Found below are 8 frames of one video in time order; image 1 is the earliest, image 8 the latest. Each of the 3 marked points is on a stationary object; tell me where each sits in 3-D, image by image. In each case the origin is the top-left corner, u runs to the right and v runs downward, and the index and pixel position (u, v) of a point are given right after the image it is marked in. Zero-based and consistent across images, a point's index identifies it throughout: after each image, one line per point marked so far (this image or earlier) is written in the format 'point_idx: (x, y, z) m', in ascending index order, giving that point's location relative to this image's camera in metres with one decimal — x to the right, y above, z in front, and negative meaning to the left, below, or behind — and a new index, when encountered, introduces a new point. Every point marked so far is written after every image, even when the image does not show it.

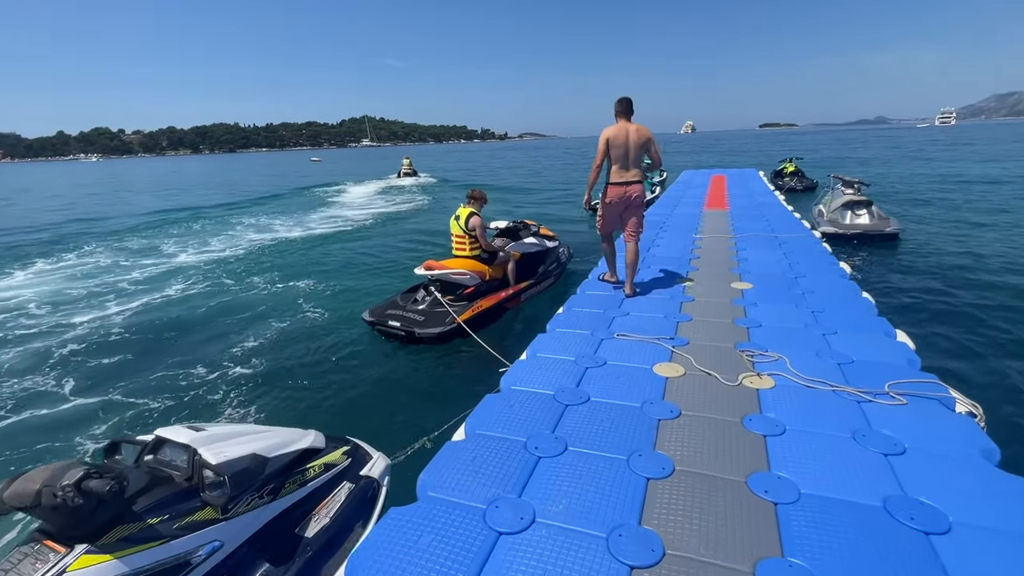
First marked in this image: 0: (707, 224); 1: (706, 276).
0: (+4.0, +1.2, +10.8) m
1: (+2.6, +0.1, +7.0) m
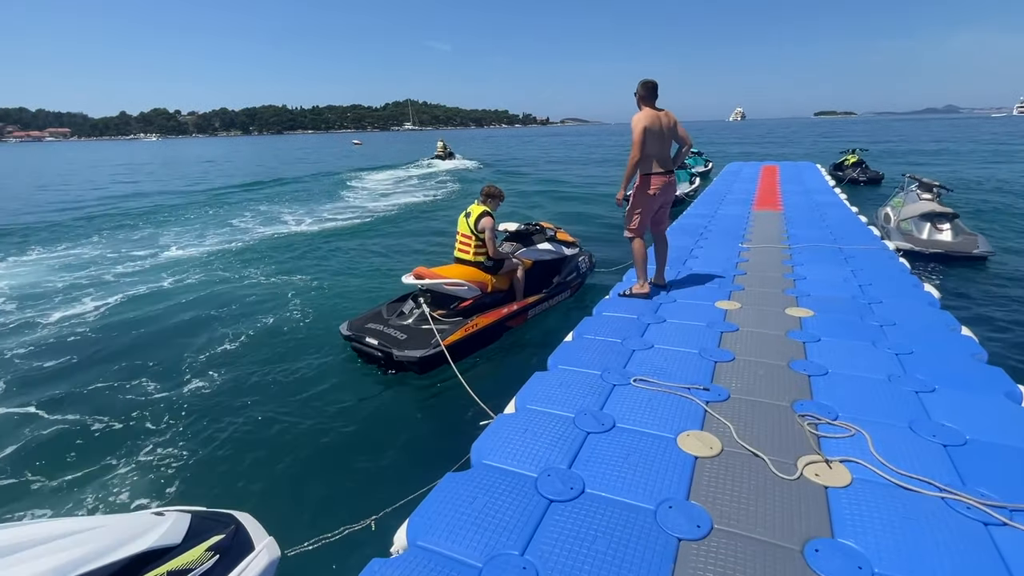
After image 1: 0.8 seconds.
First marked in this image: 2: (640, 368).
0: (+4.4, +1.0, +9.4) m
1: (+2.6, -0.1, +5.7) m
2: (+1.0, -0.6, +4.2) m
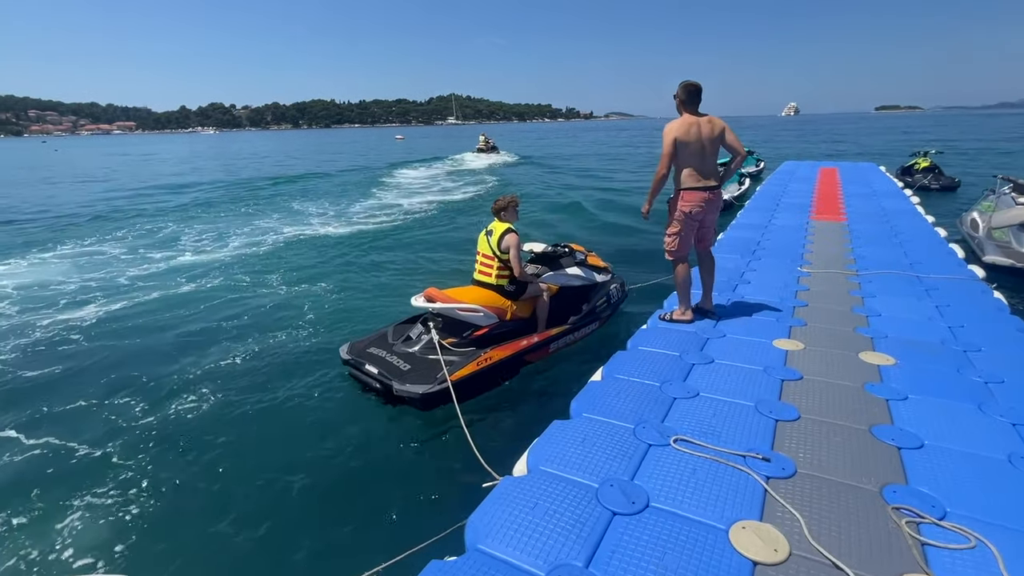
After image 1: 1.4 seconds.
0: (+4.9, +0.8, +8.3) m
1: (+2.9, -0.4, +4.8) m
2: (+1.1, -0.9, +3.4) m
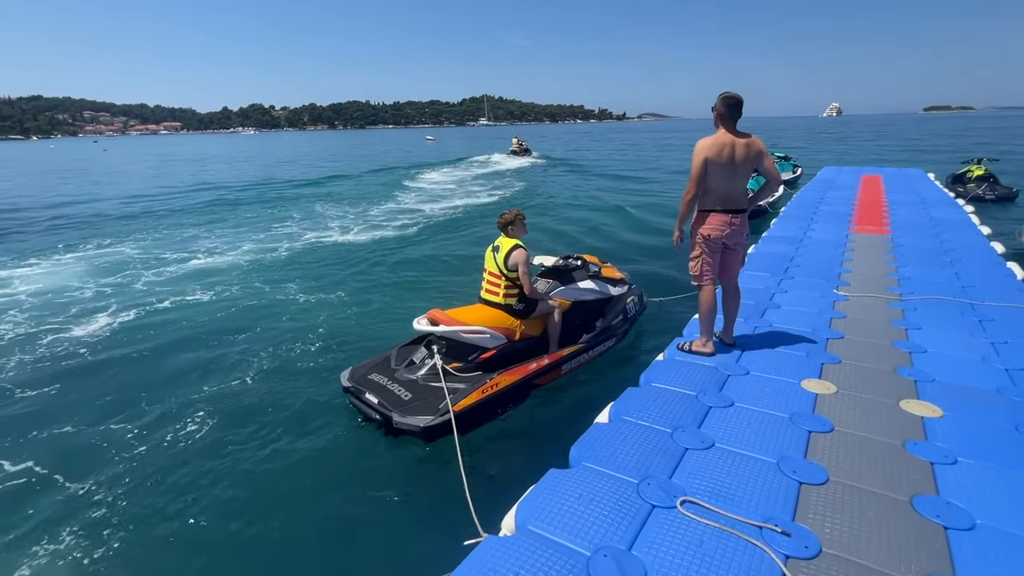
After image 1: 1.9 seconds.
0: (+5.2, +0.4, +7.8) m
1: (+2.9, -0.6, +4.4) m
2: (+1.1, -1.1, +3.1) m
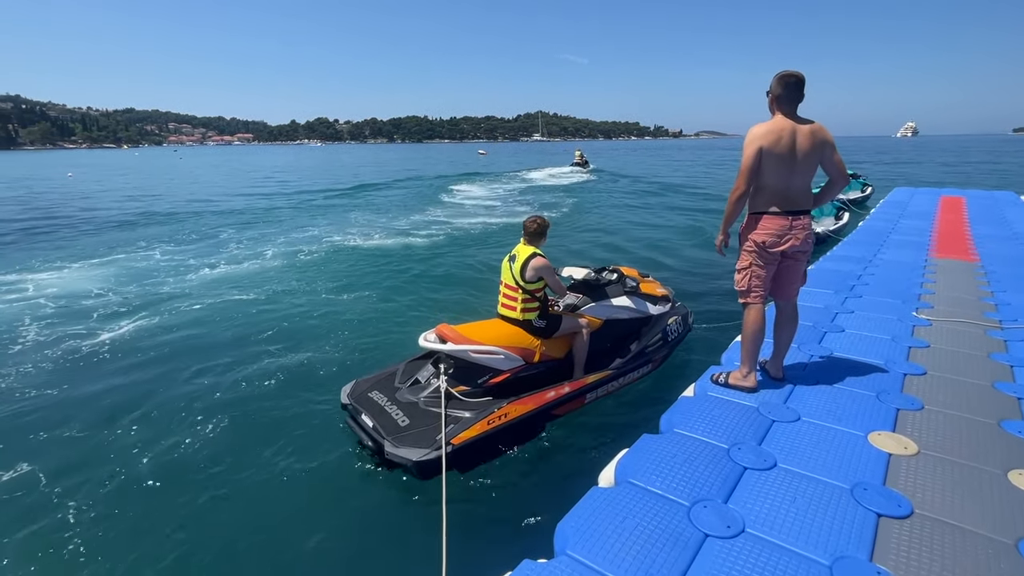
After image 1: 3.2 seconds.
0: (+5.4, 0.0, +6.6) m
1: (+2.8, -0.9, +3.4) m
2: (+0.9, -1.3, +2.3) m
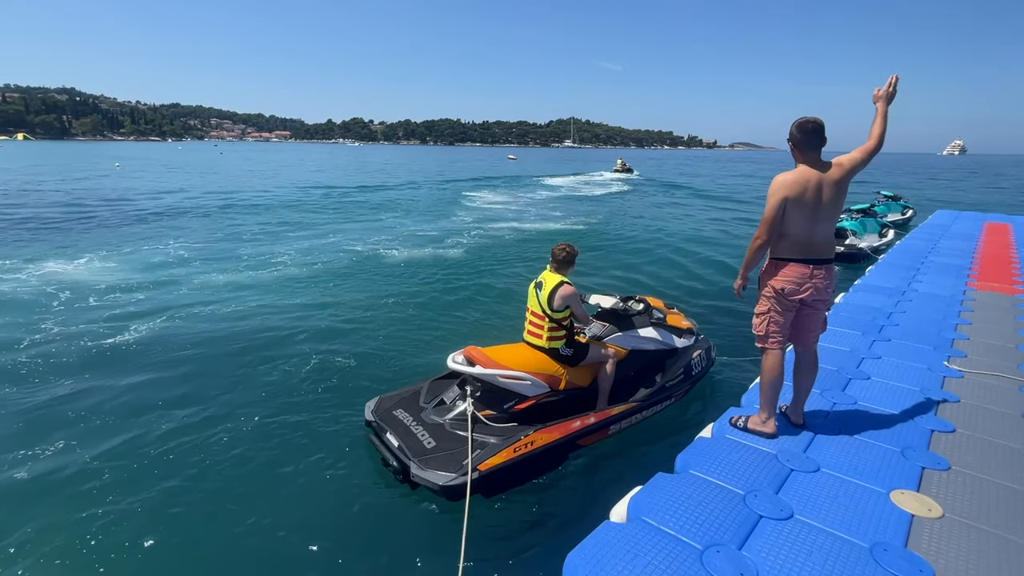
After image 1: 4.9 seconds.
0: (+5.7, -0.5, +6.4) m
1: (+2.9, -1.2, +3.3) m
2: (+0.9, -1.5, +2.3) m
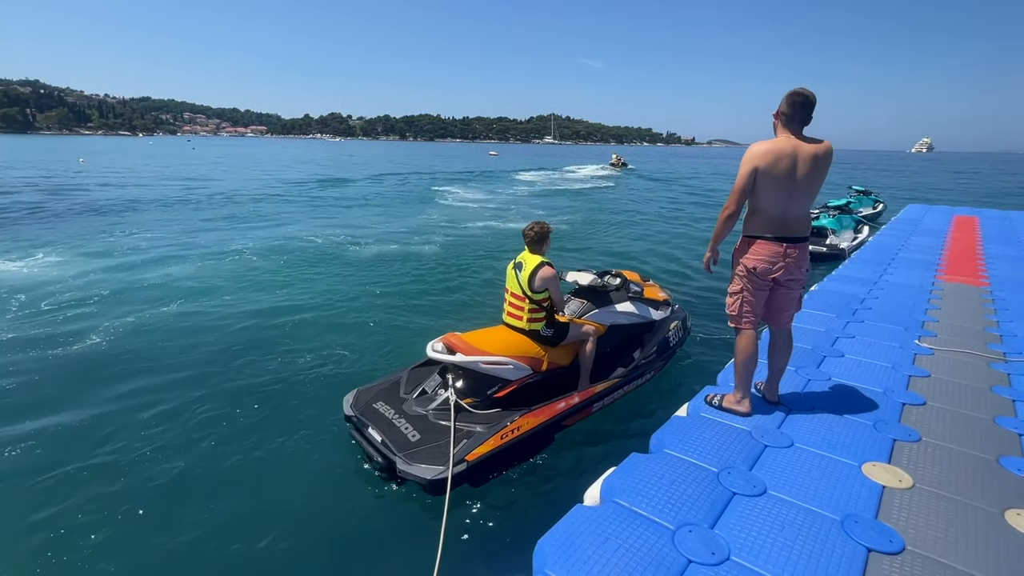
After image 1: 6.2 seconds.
0: (+5.4, -0.3, +6.5) m
1: (+2.8, -1.1, +3.3) m
2: (+0.8, -1.4, +2.2) m
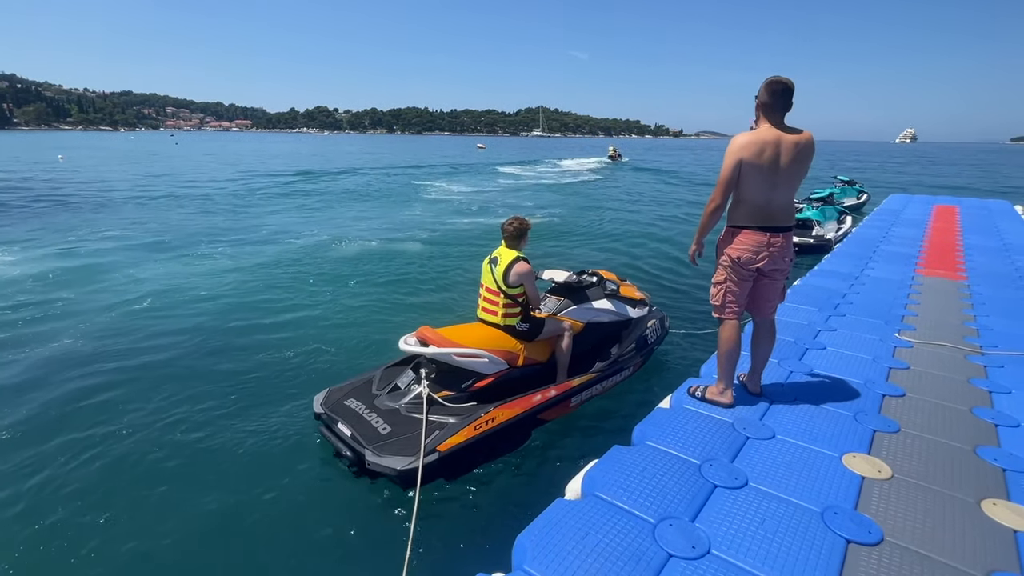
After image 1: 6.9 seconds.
0: (+5.2, -0.2, +6.6) m
1: (+2.6, -1.0, +3.4) m
2: (+0.7, -1.3, +2.2) m
